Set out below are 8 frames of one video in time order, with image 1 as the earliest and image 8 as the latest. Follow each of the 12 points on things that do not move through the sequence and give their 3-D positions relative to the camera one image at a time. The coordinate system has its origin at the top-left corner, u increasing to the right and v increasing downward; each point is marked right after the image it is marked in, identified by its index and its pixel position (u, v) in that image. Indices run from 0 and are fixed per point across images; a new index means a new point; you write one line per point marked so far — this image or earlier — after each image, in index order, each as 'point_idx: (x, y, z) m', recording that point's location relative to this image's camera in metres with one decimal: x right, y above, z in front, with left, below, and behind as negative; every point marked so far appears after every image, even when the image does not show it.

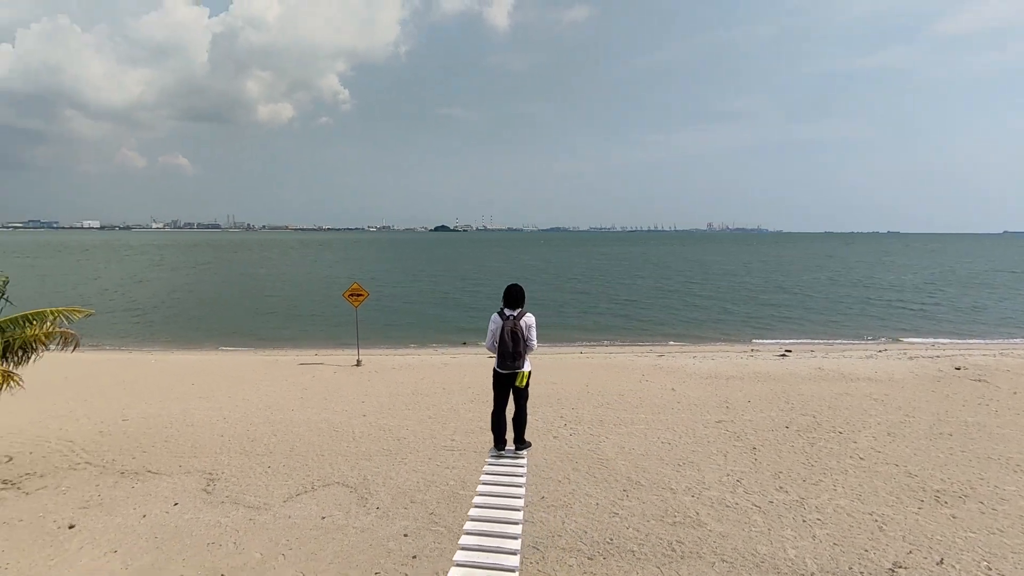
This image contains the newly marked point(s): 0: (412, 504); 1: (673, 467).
0: (-1.3, -2.9, +7.4) m
1: (+2.4, -2.7, +8.4) m
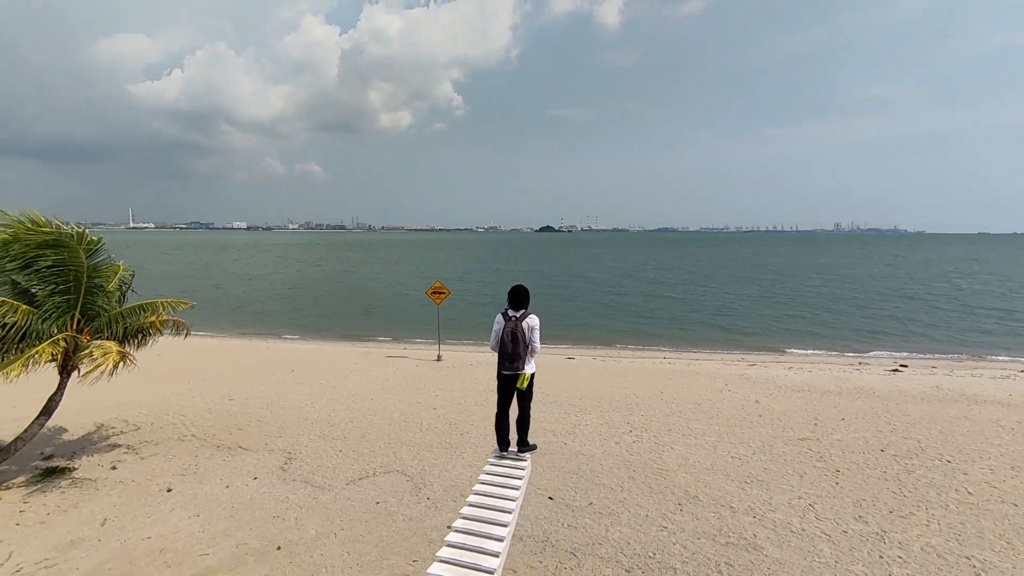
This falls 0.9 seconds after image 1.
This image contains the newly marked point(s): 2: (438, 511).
0: (-0.7, -2.9, +7.6) m
1: (+3.2, -2.8, +7.9) m
2: (-1.0, -2.9, +7.2) m
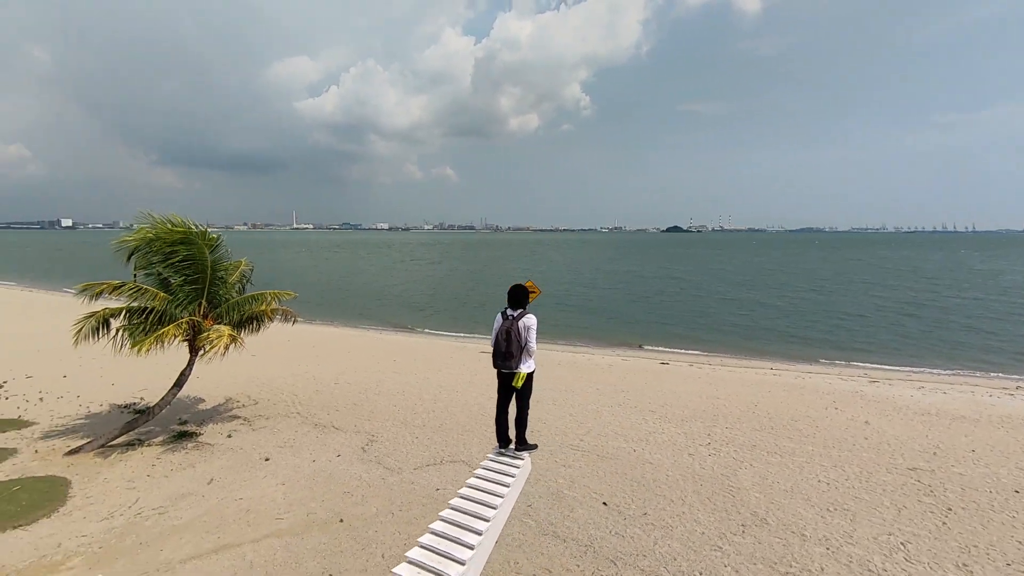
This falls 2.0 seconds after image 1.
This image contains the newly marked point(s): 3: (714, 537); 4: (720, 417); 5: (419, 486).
0: (+0.1, -2.9, +7.7) m
1: (+3.9, -2.9, +7.1) m
2: (-0.3, -2.9, +7.4) m
3: (+2.4, -3.0, +6.6) m
4: (+4.0, -2.5, +10.5) m
5: (-1.3, -2.8, +7.9) m
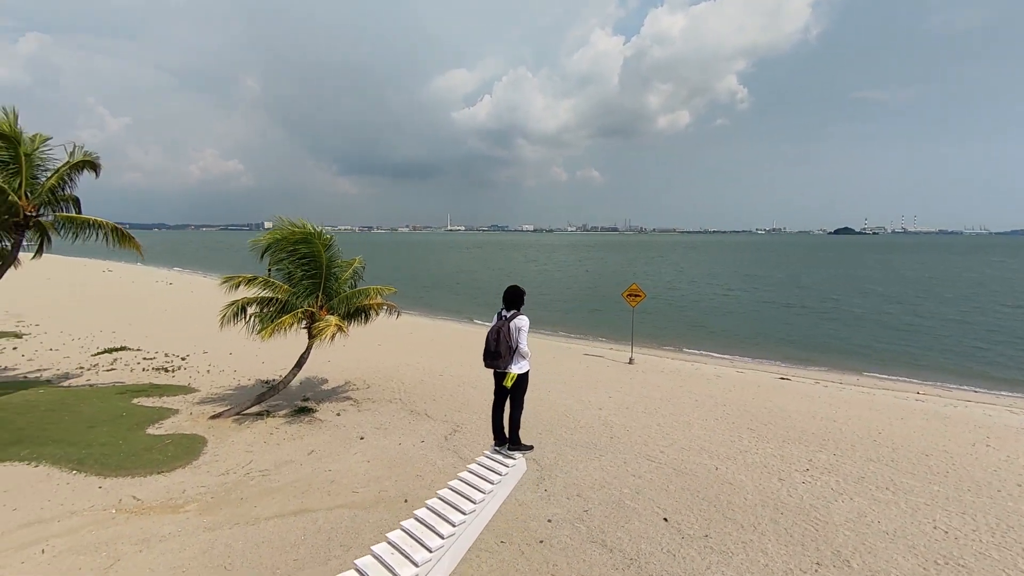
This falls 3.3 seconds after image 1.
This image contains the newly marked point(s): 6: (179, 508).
0: (+0.9, -2.9, +7.6) m
1: (+4.5, -3.0, +6.0) m
2: (+0.5, -2.9, +7.5) m
3: (+2.9, -3.1, +5.9) m
4: (+5.4, -2.6, +9.3) m
5: (-0.4, -2.8, +8.2) m
6: (-4.4, -2.9, +7.2) m
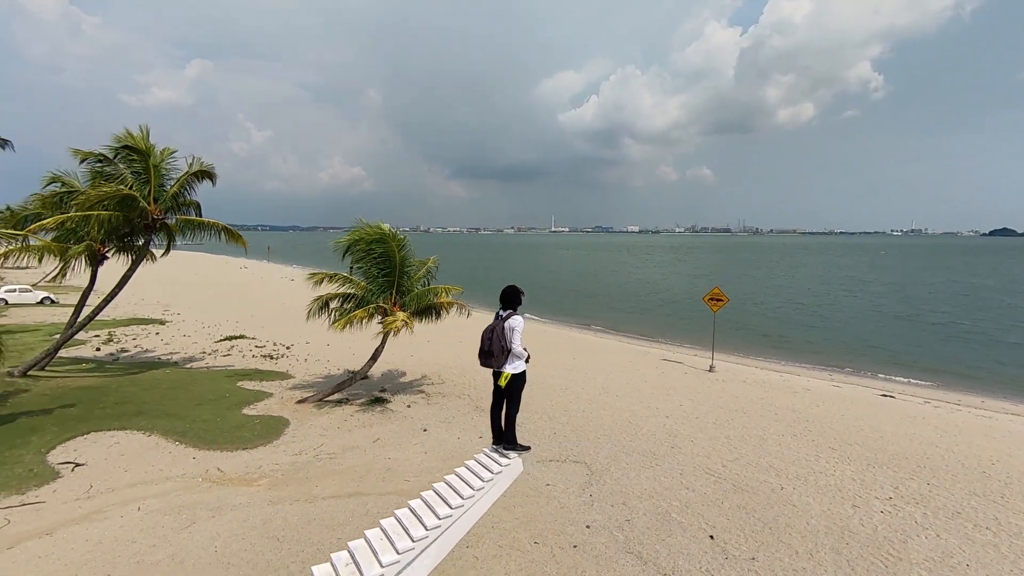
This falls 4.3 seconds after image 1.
0: (+1.5, -2.9, +7.4) m
1: (+4.7, -3.1, +5.2) m
2: (+1.0, -2.9, +7.3) m
3: (+3.1, -3.1, +5.4) m
4: (+6.2, -2.7, +8.2) m
5: (+0.3, -2.8, +8.2) m
6: (-3.8, -2.8, +8.0) m
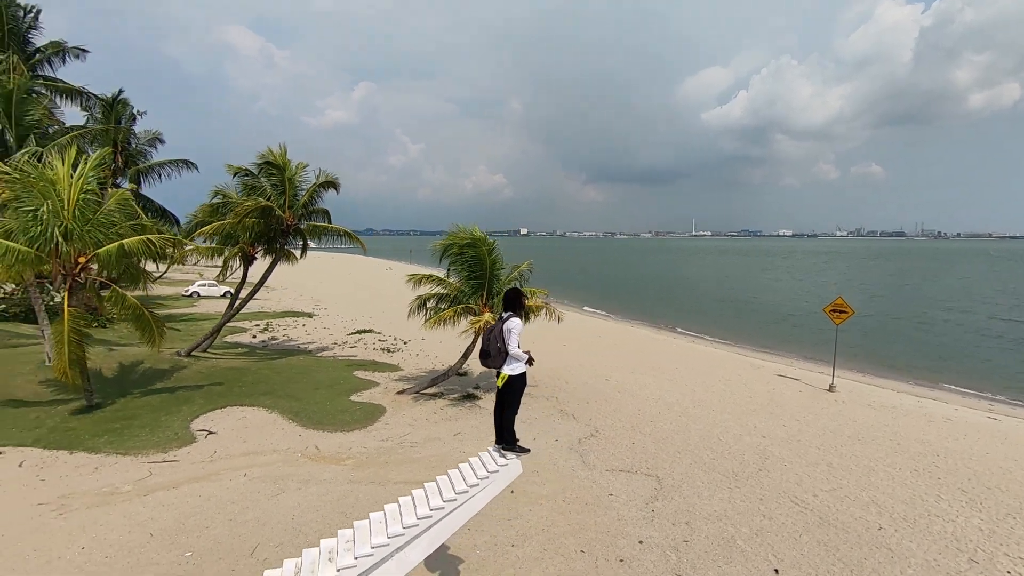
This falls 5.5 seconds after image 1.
0: (+2.2, -3.0, +7.0) m
1: (+4.8, -3.2, +4.1) m
2: (+1.7, -3.0, +7.0) m
3: (+3.2, -3.2, +4.6) m
4: (+7.0, -2.9, +6.6) m
5: (+1.2, -2.9, +8.1) m
6: (-2.7, -2.8, +8.8) m
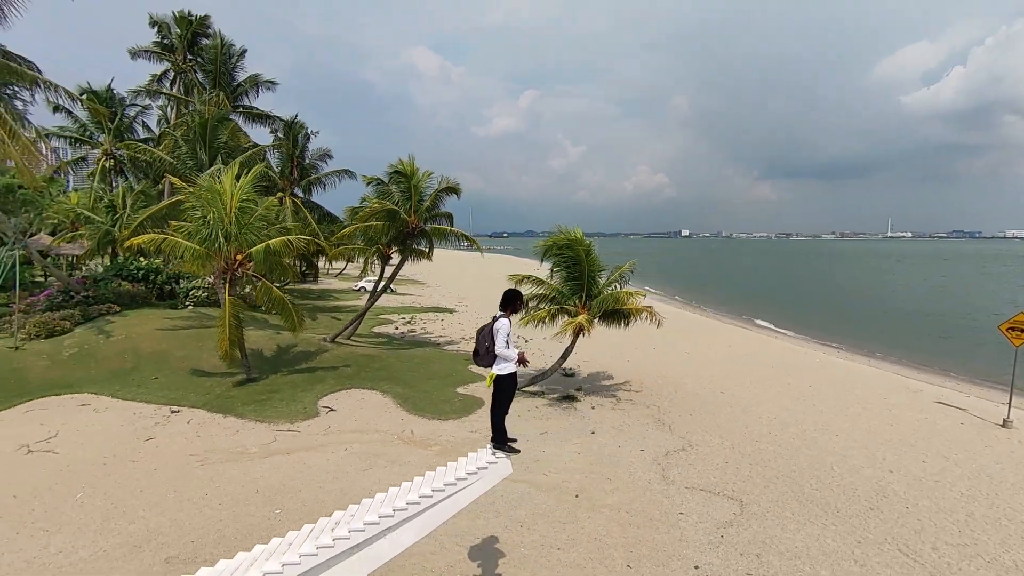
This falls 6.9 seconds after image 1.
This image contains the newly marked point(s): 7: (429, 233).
0: (+2.8, -3.1, +6.3) m
1: (+4.4, -3.3, +2.8) m
2: (+2.3, -3.1, +6.5) m
3: (+3.1, -3.3, +3.8) m
4: (+7.3, -3.1, +4.6) m
5: (+2.2, -3.0, +7.6) m
6: (-1.4, -2.7, +9.5) m
7: (-2.3, +1.5, +15.1) m
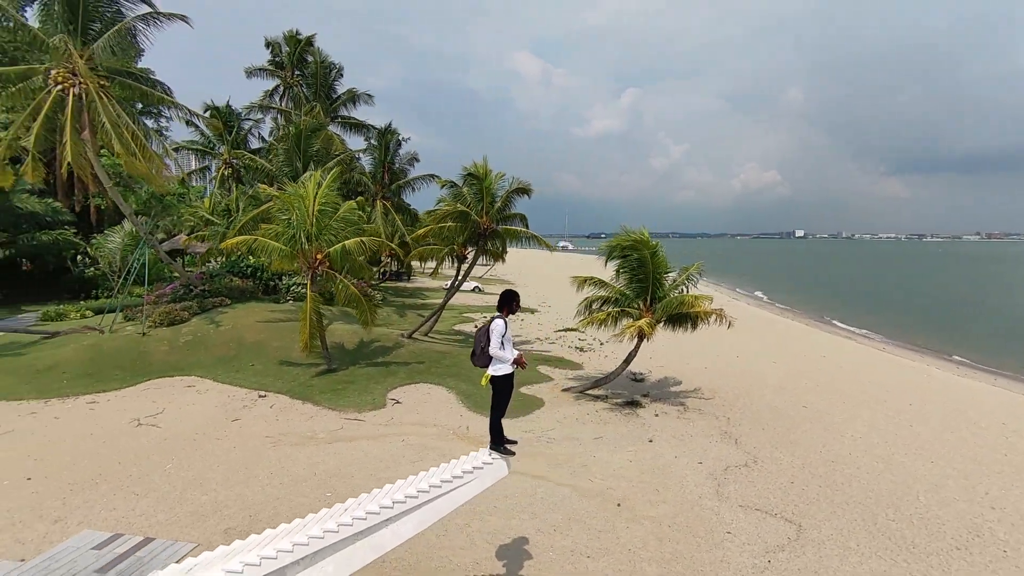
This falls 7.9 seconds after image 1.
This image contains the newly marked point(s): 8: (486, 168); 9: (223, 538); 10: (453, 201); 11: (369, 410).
0: (+3.0, -3.1, +5.8) m
1: (+4.0, -3.4, +2.0) m
2: (+2.6, -3.1, +6.0) m
3: (+2.9, -3.4, +3.2) m
4: (+7.2, -3.3, +3.3) m
5: (+2.7, -3.0, +7.2) m
6: (-0.6, -2.7, +9.6) m
7: (-0.3, +1.5, +15.3) m
8: (-0.7, +3.2, +14.8) m
9: (-3.4, -2.9, +6.5) m
10: (-1.6, +2.4, +15.4) m
11: (-2.9, -2.5, +11.3) m
